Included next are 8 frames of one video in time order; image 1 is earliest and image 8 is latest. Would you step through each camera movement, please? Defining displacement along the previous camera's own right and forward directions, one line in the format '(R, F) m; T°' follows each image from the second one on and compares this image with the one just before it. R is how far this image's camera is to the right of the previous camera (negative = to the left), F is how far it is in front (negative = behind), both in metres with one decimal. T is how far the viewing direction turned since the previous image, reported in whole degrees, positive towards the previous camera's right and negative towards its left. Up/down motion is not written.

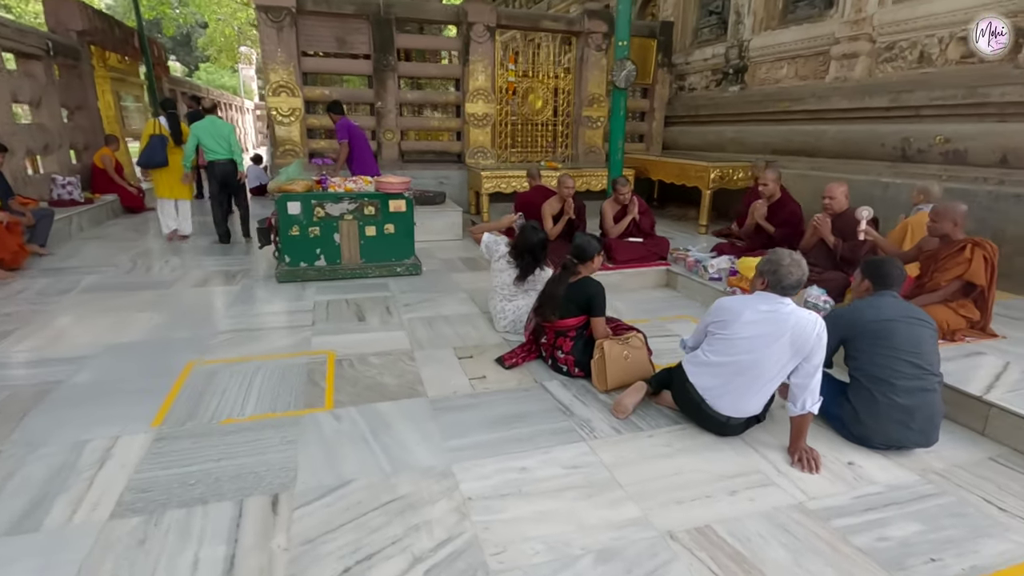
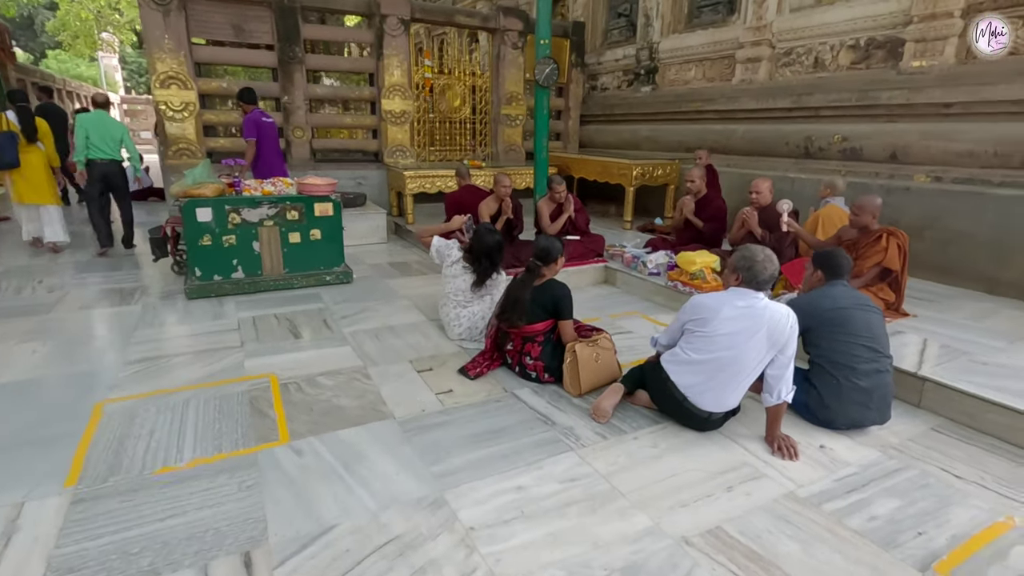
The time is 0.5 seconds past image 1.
(-0.3, +0.2) m; +10°
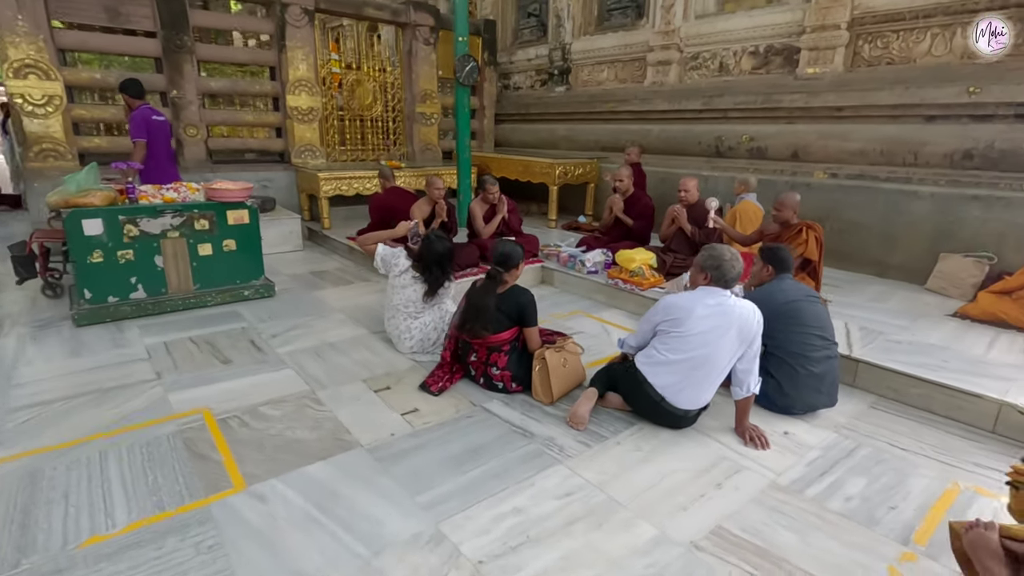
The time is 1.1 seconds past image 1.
(-0.3, +0.1) m; +10°
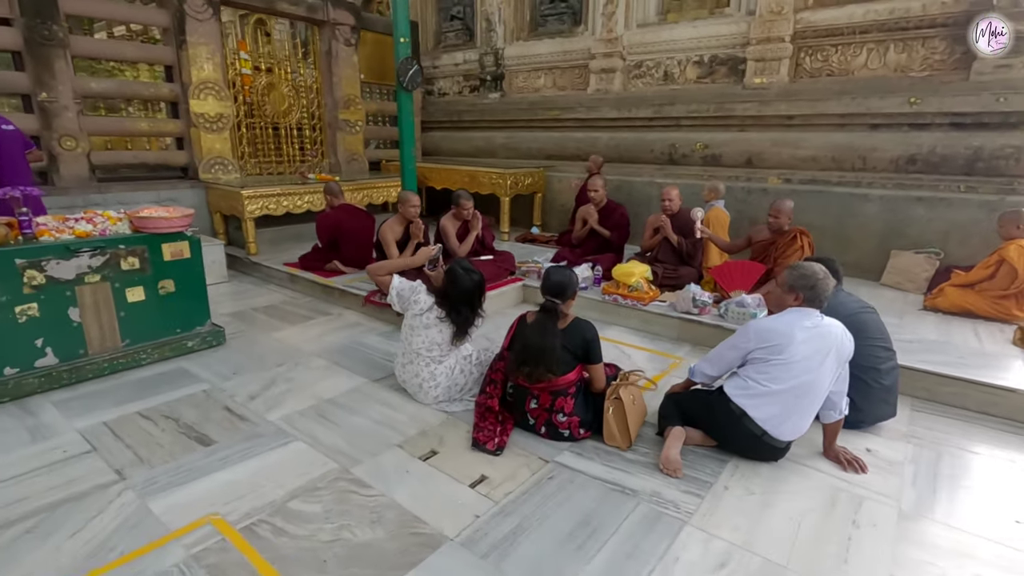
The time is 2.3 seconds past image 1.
(-0.8, +0.4) m; +12°
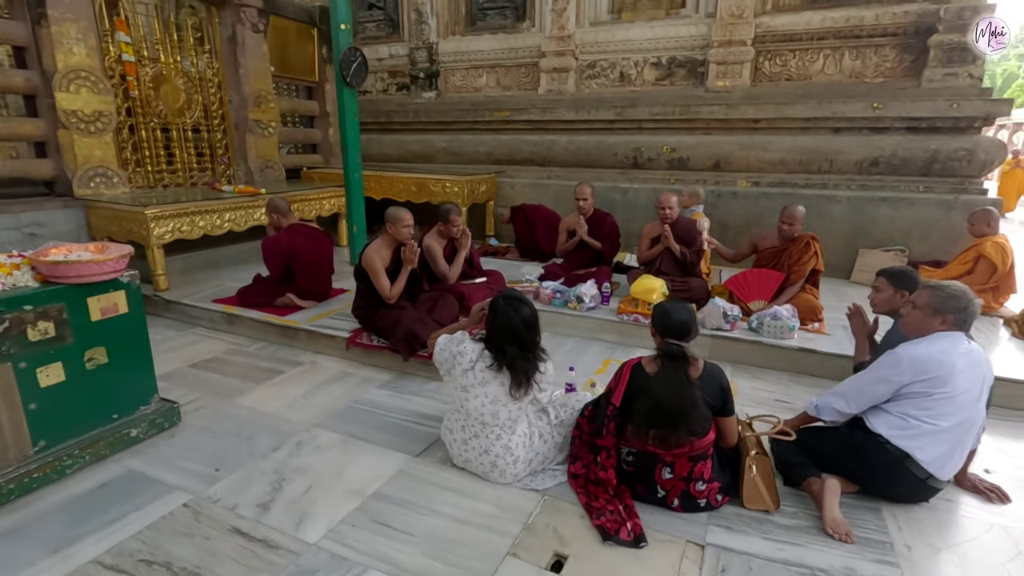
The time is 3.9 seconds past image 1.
(-0.9, +0.6) m; +13°
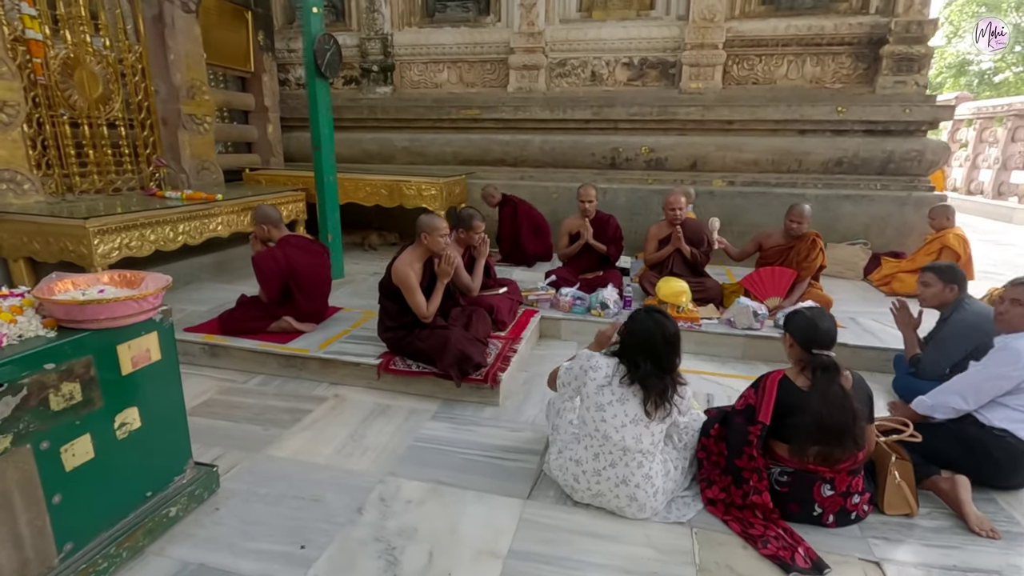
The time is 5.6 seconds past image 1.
(-0.9, +0.3) m; +11°
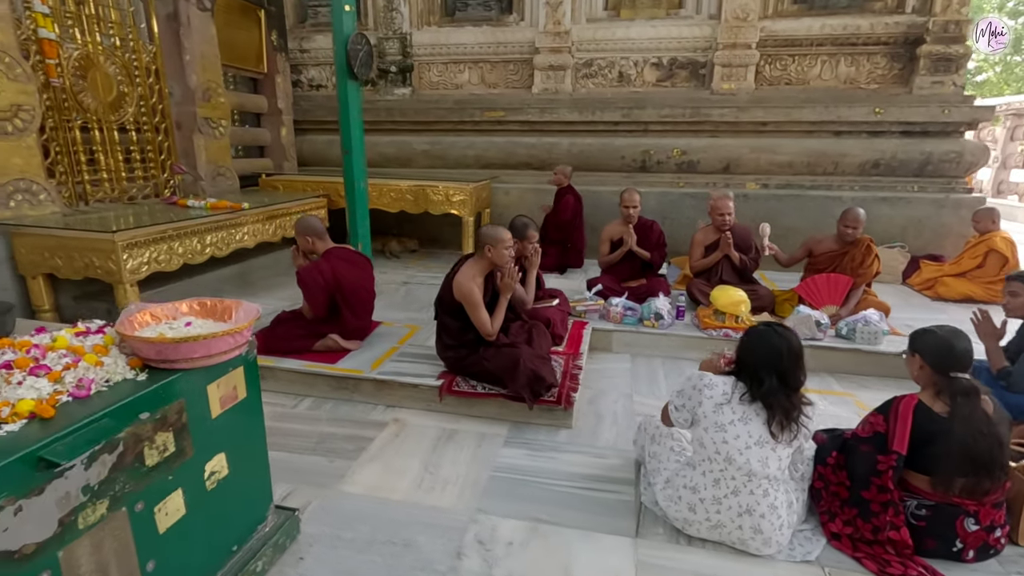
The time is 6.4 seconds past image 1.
(-0.4, +0.2) m; +1°
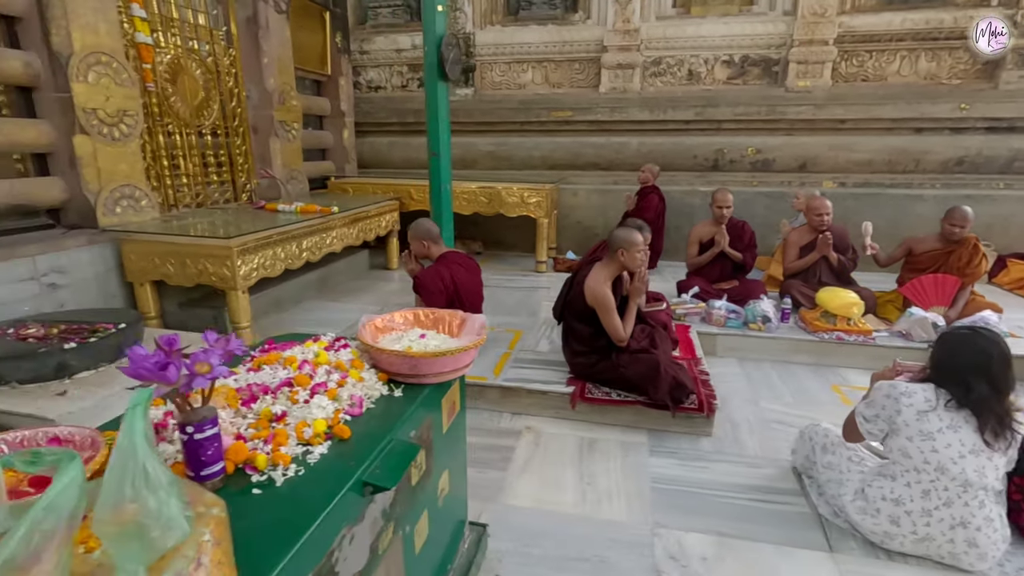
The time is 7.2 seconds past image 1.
(-0.6, +0.1) m; -1°
